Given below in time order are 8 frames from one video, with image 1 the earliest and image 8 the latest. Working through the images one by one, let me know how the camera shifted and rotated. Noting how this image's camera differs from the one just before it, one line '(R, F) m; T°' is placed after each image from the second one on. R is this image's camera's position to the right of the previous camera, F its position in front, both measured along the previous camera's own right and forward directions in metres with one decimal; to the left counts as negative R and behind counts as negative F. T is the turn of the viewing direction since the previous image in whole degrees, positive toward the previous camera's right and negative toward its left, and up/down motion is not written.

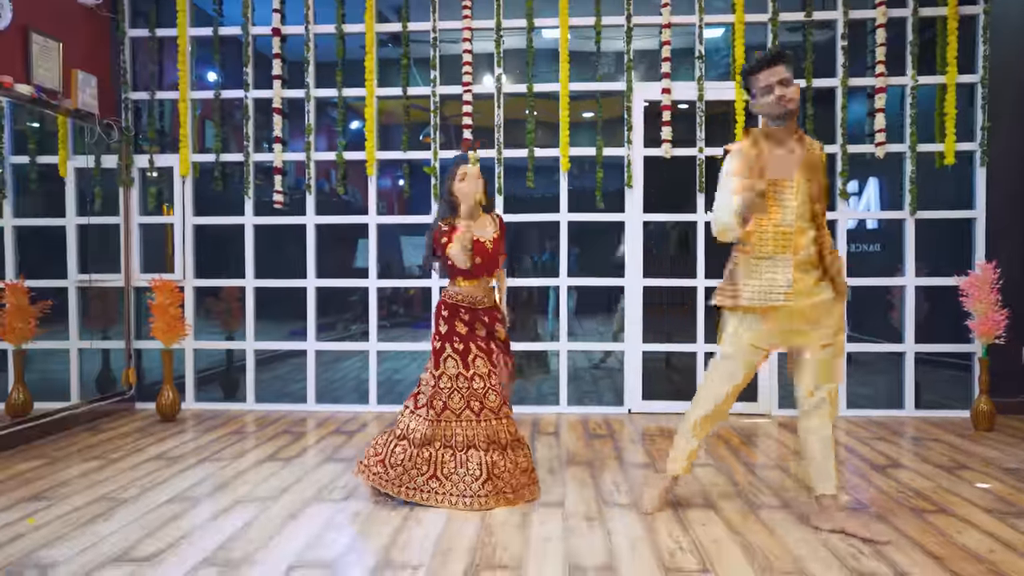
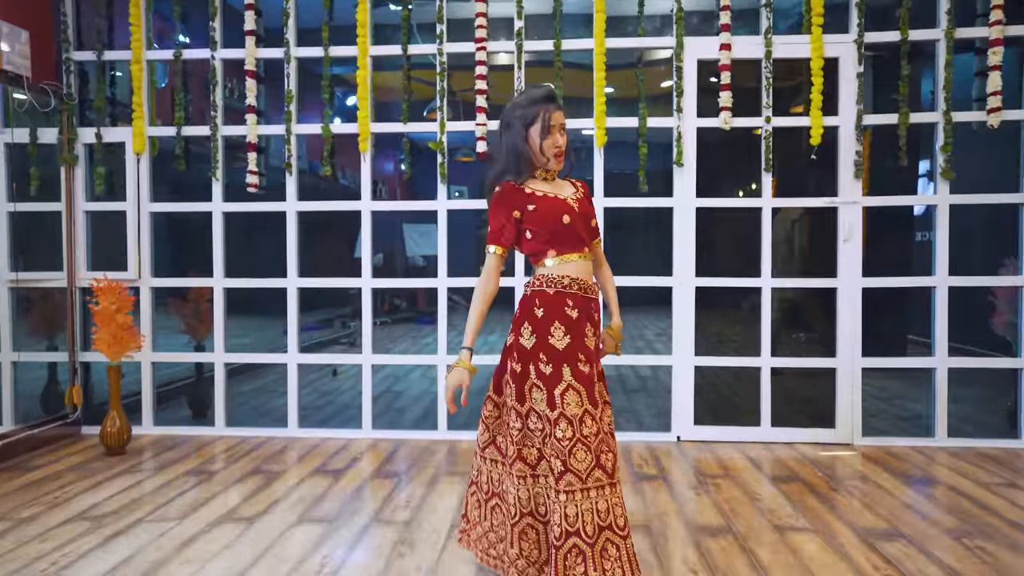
(-0.1, +0.8) m; 0°
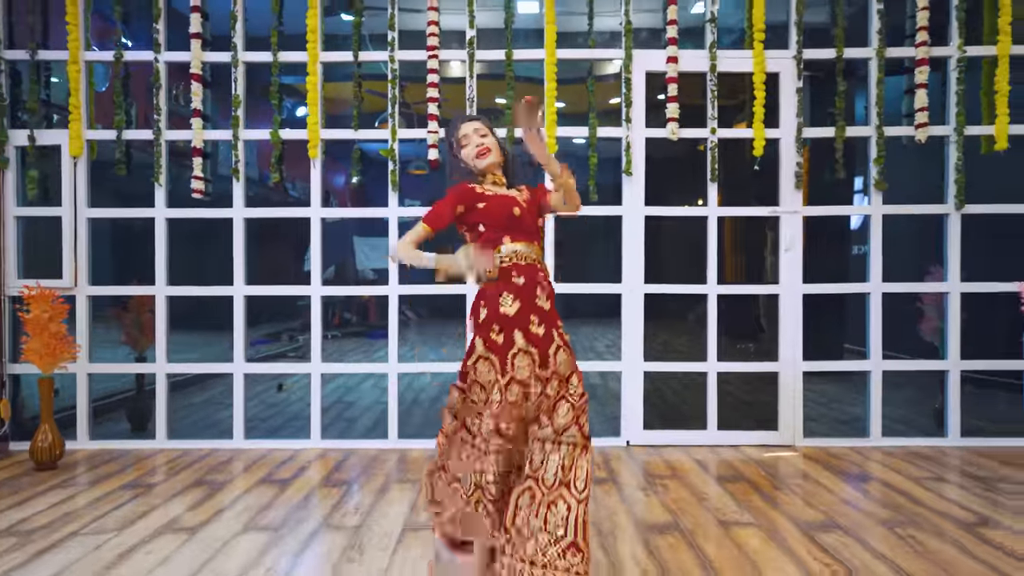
(0.0, 0.0) m; +4°
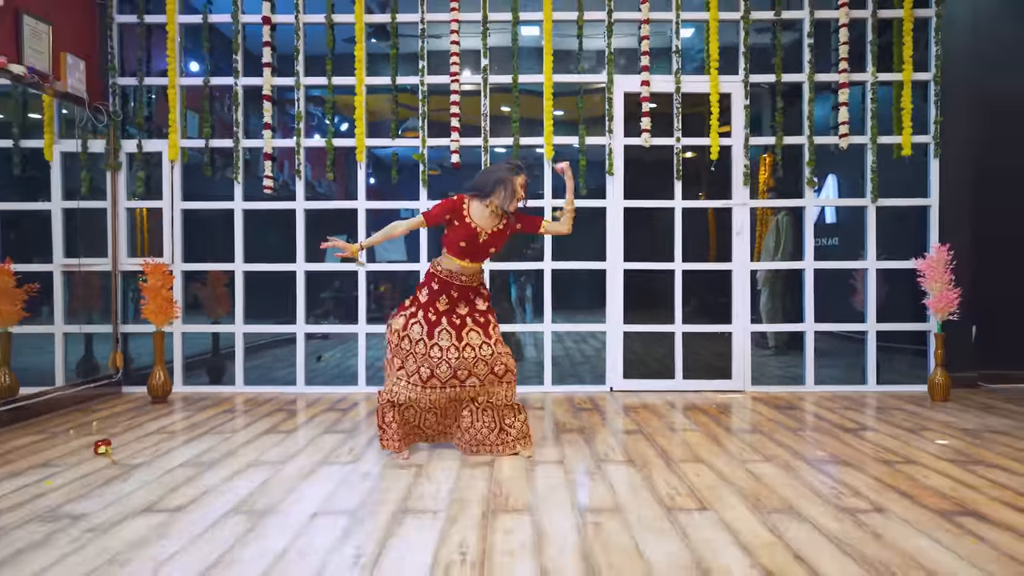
(0.0, -0.9) m; 0°
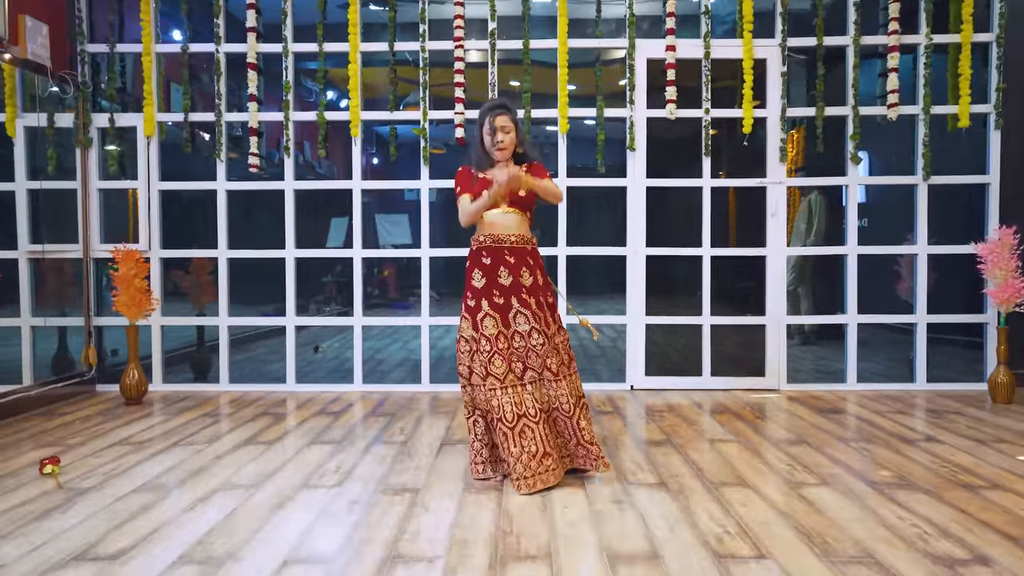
(0.0, +0.4) m; -1°
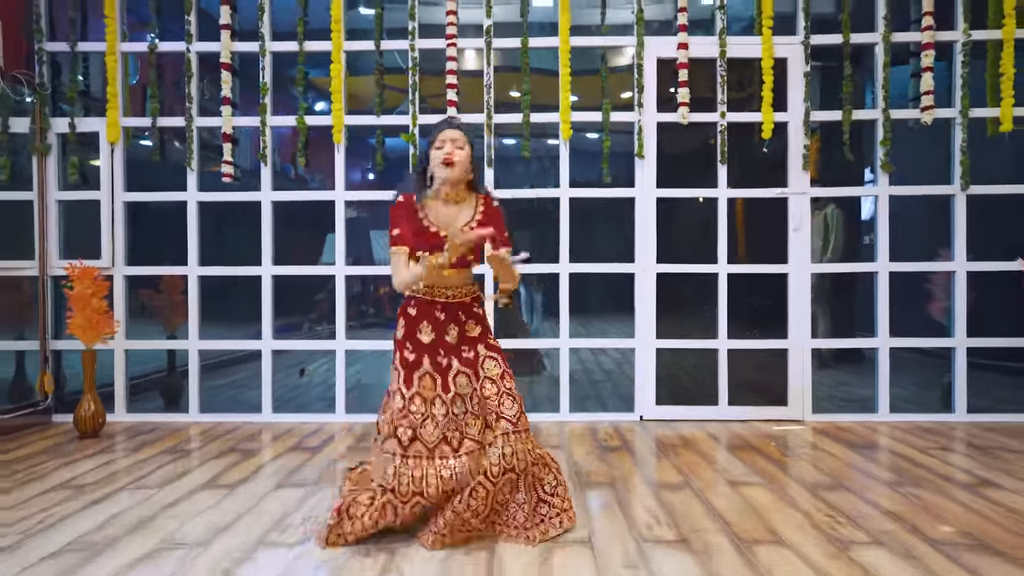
(0.0, +0.4) m; 0°
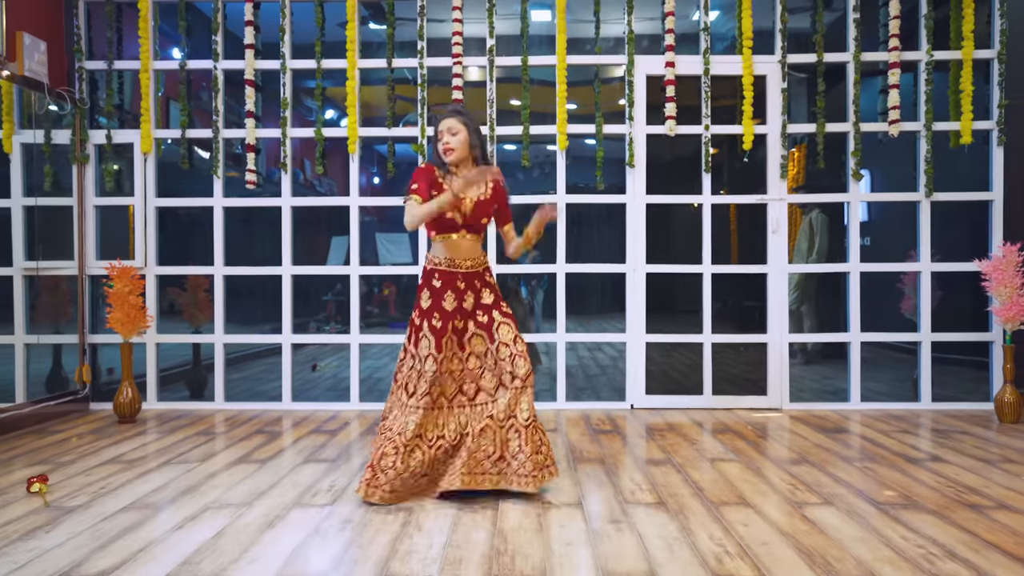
(0.0, -0.3) m; 0°
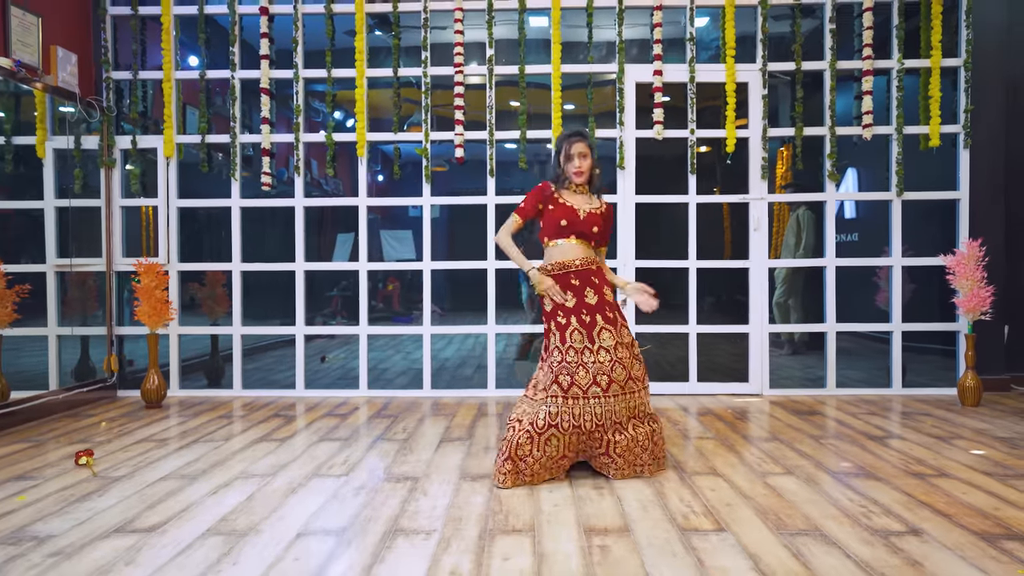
(0.0, -0.3) m; 0°
